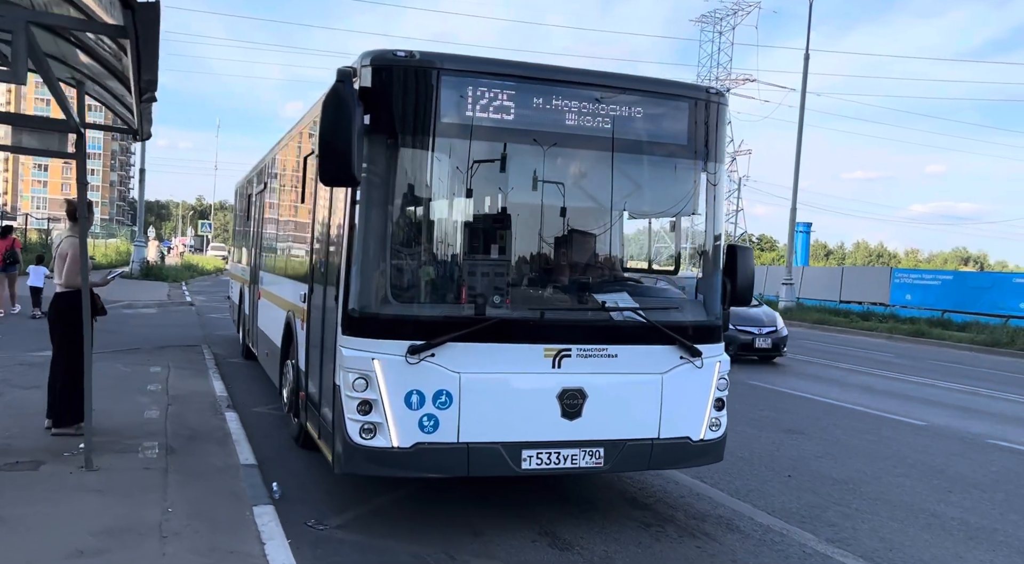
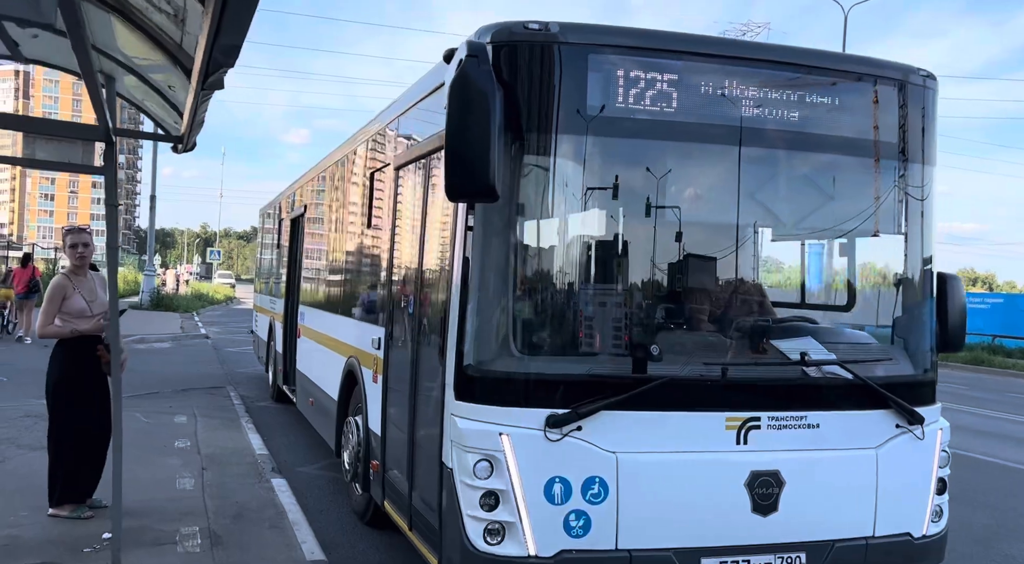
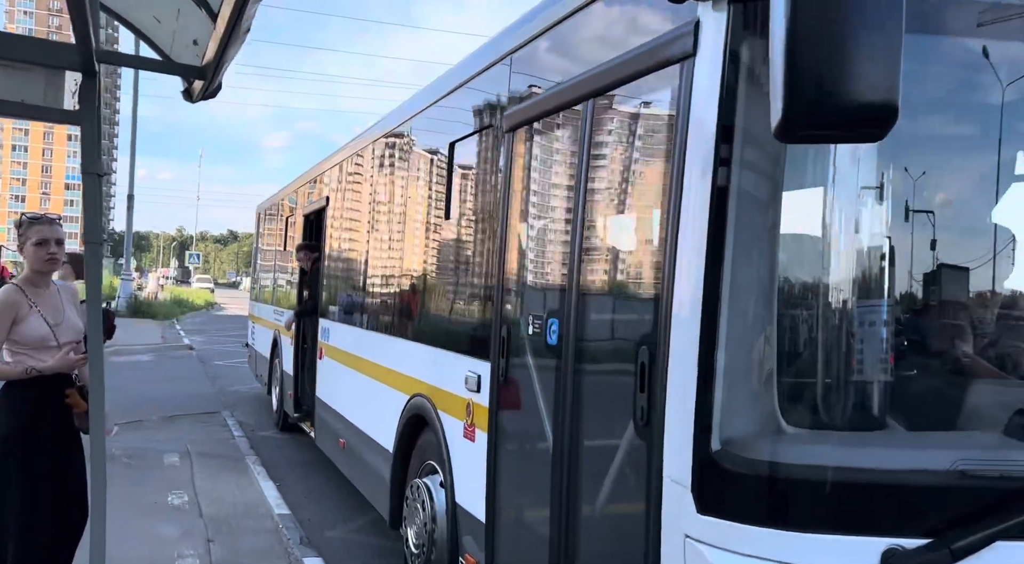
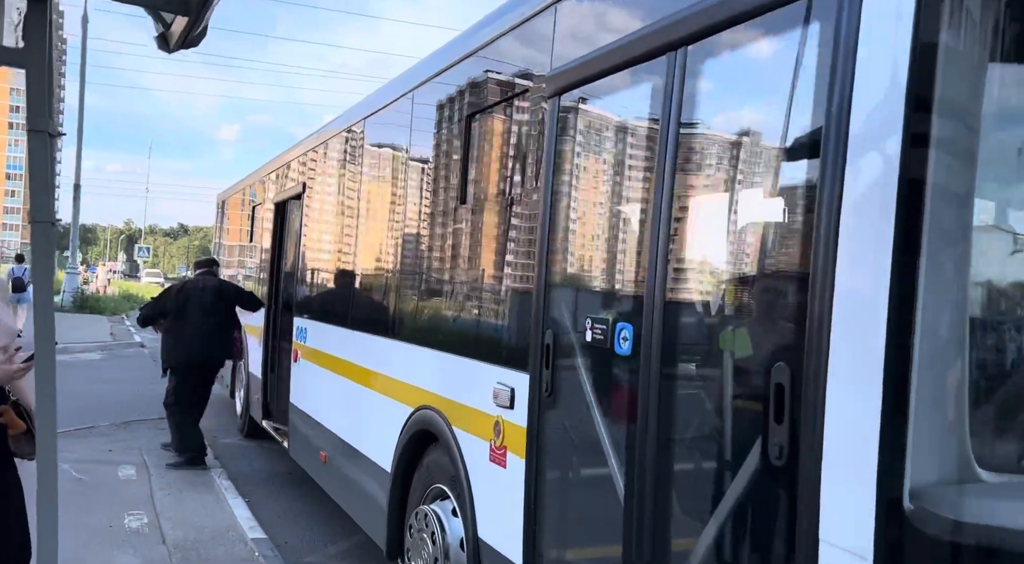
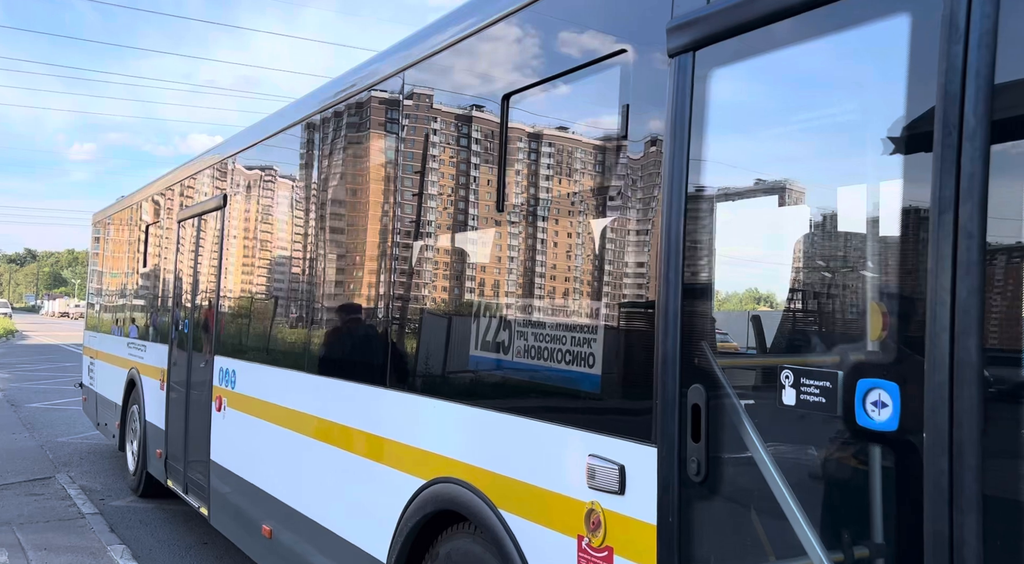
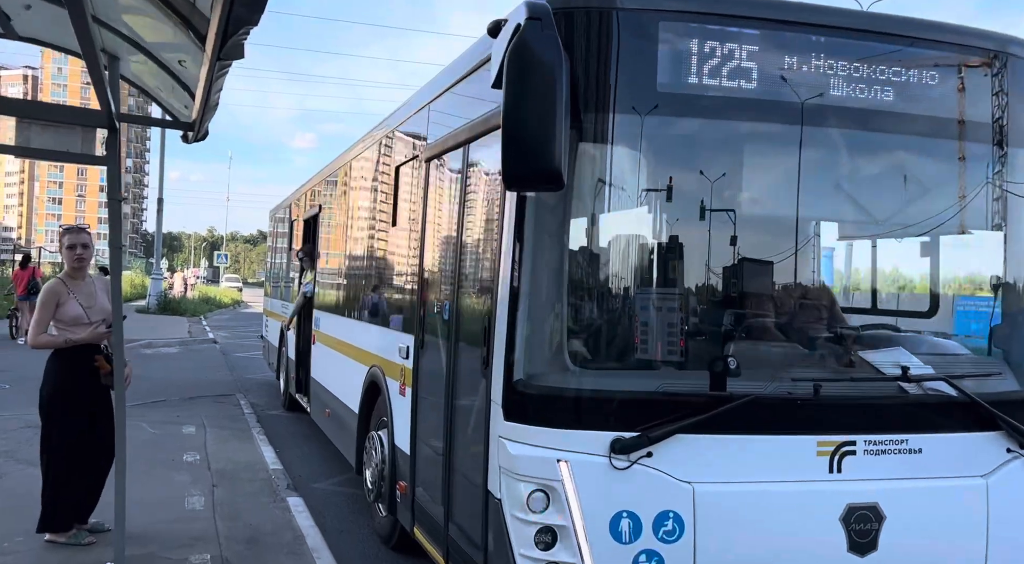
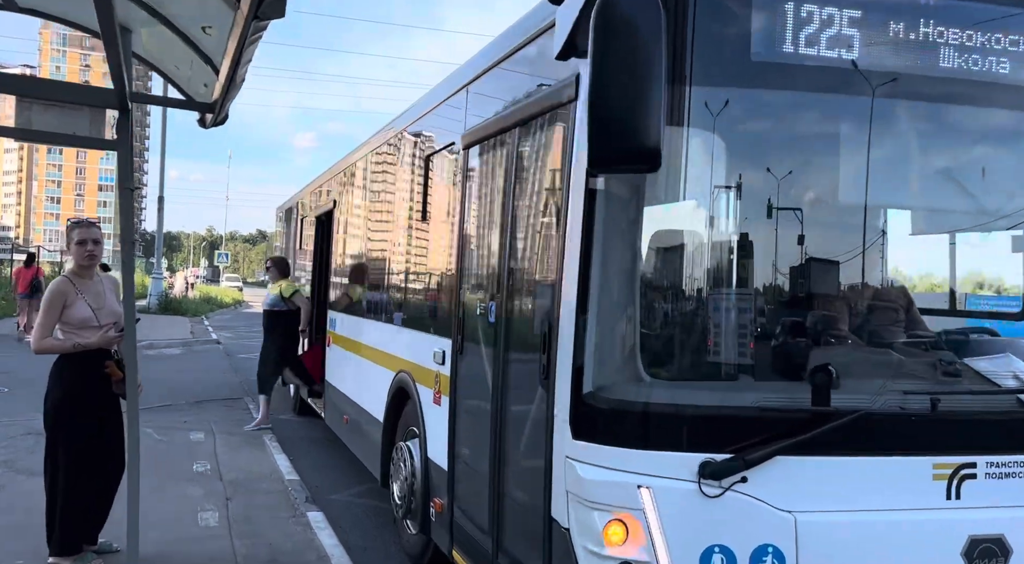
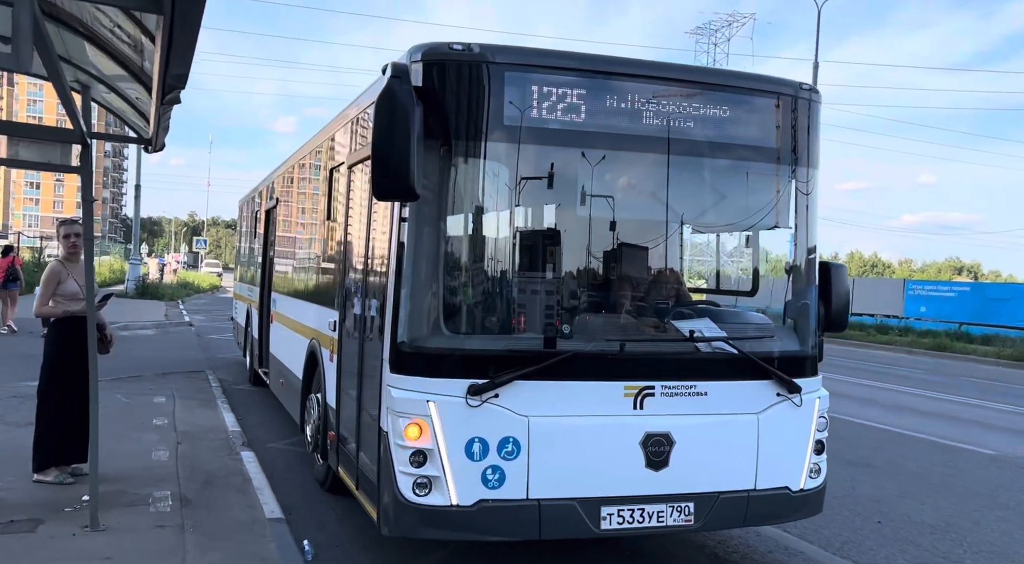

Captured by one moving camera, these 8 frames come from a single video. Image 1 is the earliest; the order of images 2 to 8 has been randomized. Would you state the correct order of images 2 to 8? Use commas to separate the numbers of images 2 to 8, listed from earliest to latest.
8, 2, 6, 7, 3, 4, 5
